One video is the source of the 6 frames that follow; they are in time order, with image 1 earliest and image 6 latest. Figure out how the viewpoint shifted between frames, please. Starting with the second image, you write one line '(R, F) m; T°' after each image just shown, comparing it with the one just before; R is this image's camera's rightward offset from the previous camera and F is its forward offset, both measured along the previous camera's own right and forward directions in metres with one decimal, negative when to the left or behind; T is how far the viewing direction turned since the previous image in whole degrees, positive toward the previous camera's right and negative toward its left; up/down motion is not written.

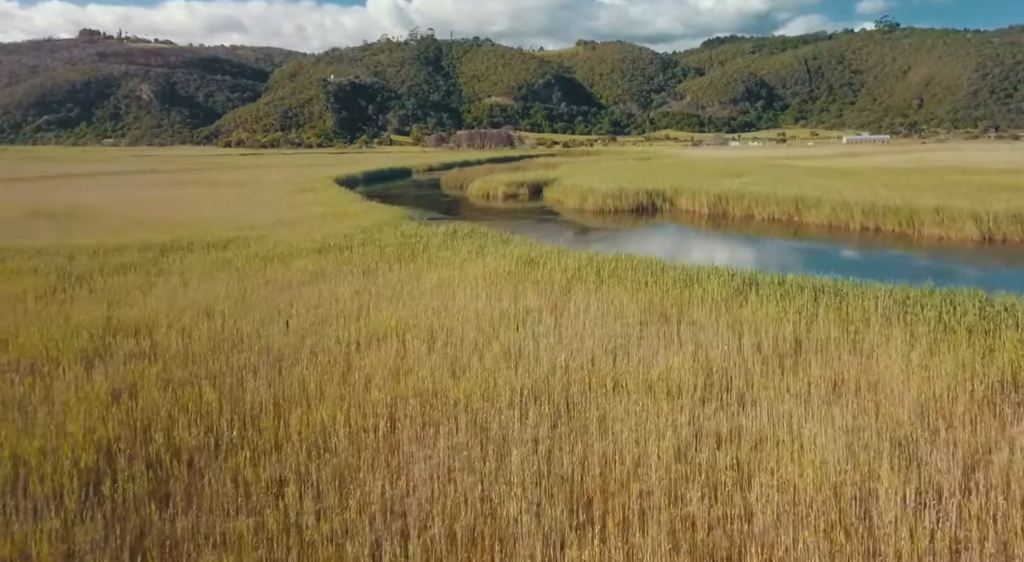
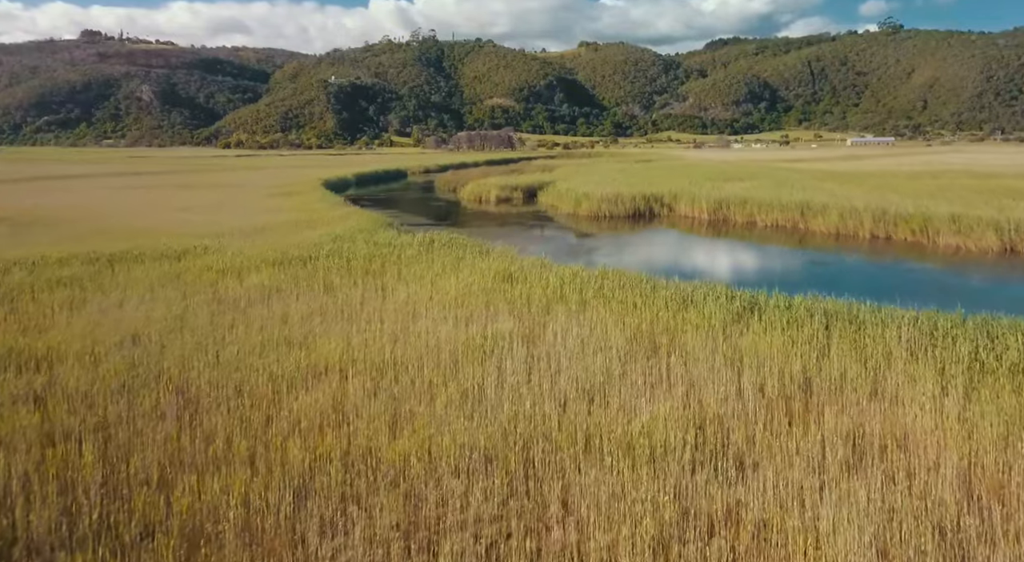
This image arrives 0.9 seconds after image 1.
(+0.4, +1.4) m; 0°
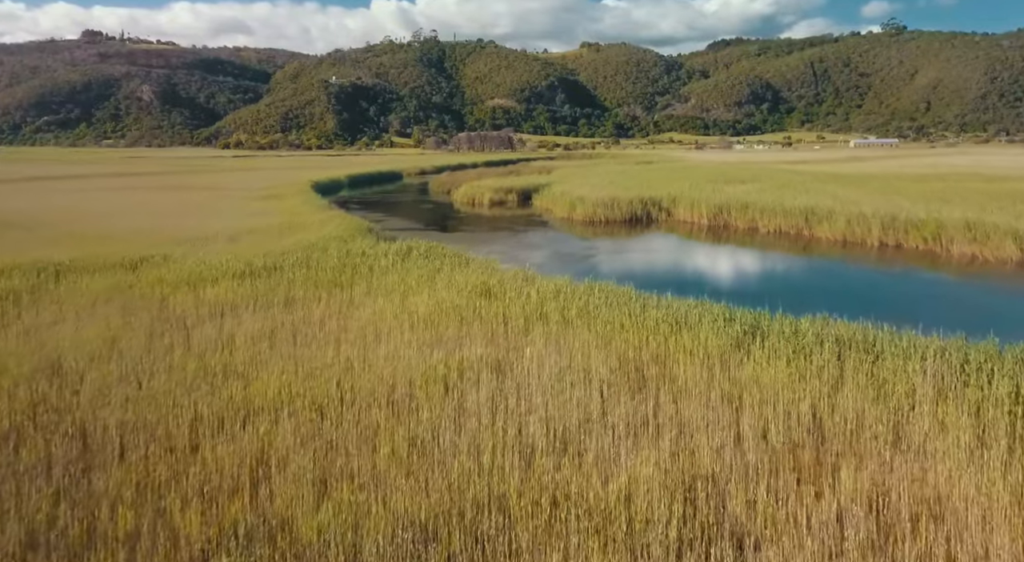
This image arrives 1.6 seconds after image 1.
(+0.4, +1.1) m; 0°
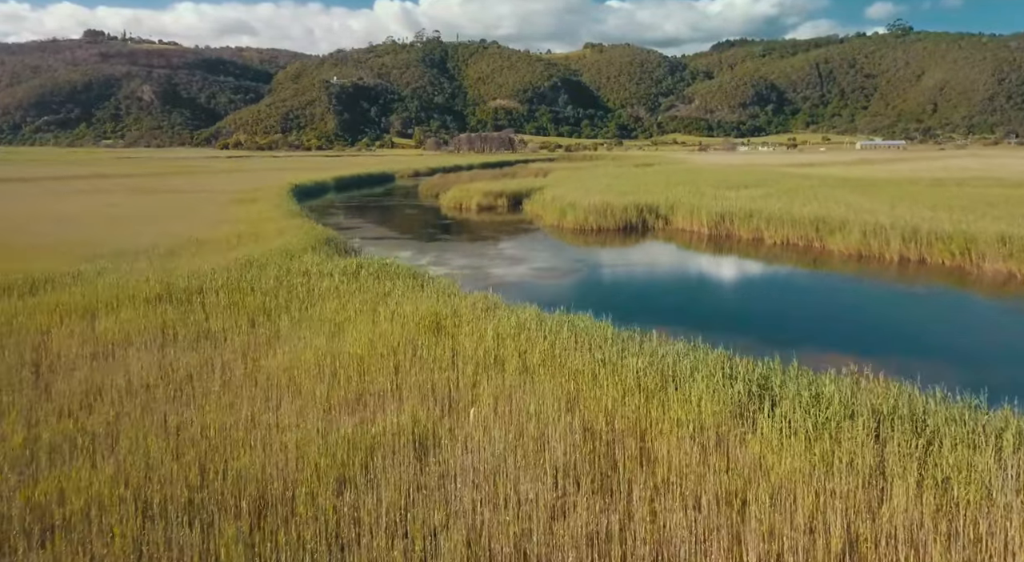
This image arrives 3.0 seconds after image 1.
(+0.6, +2.1) m; 0°
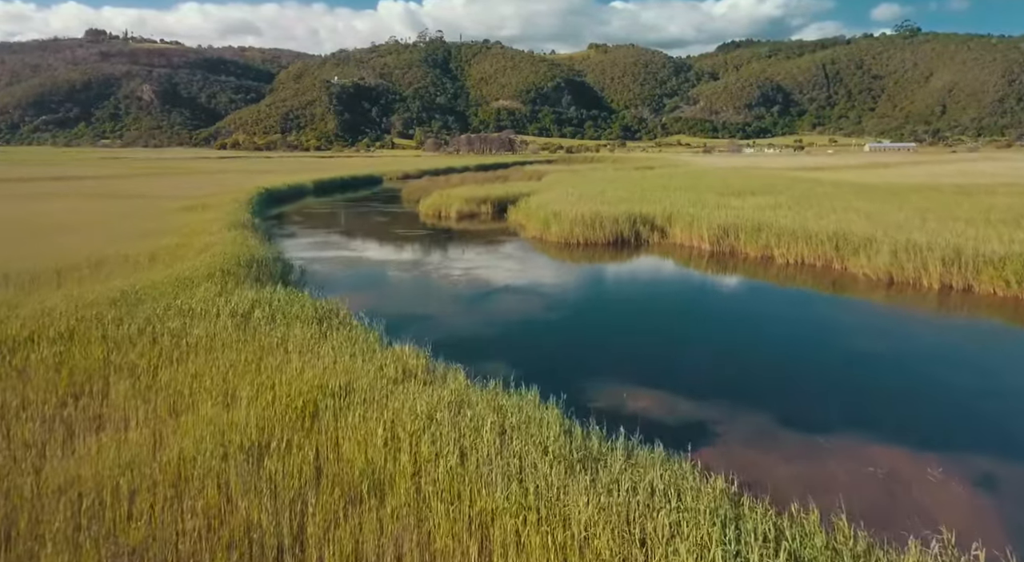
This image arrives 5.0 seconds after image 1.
(+0.8, +3.0) m; 0°
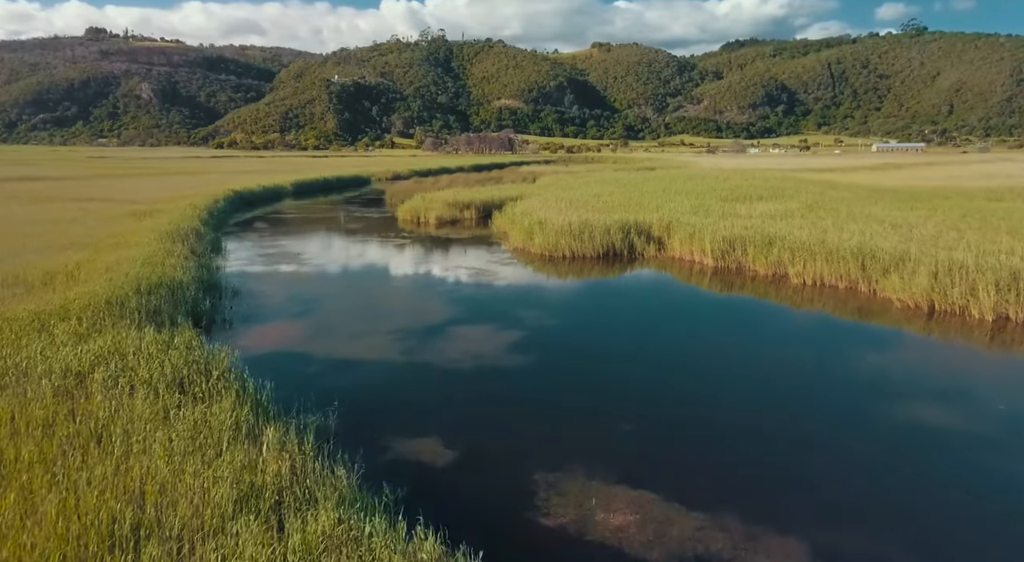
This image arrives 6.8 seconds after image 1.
(+0.7, +2.6) m; 0°
